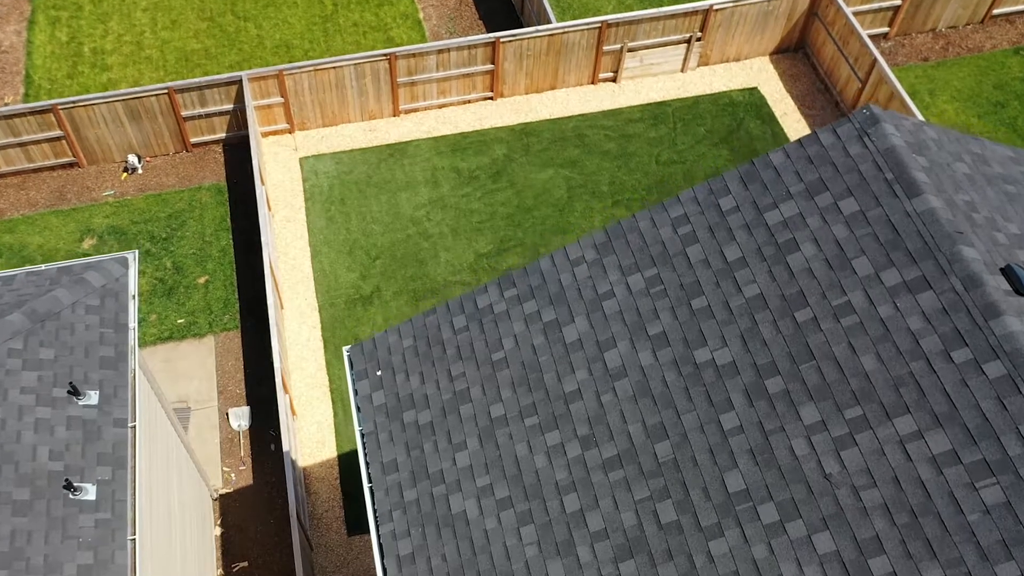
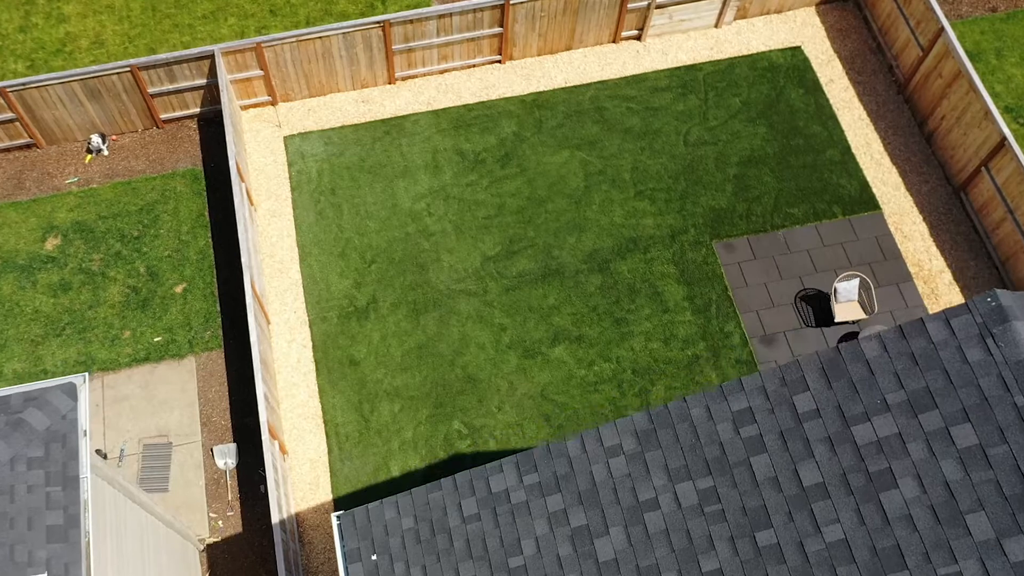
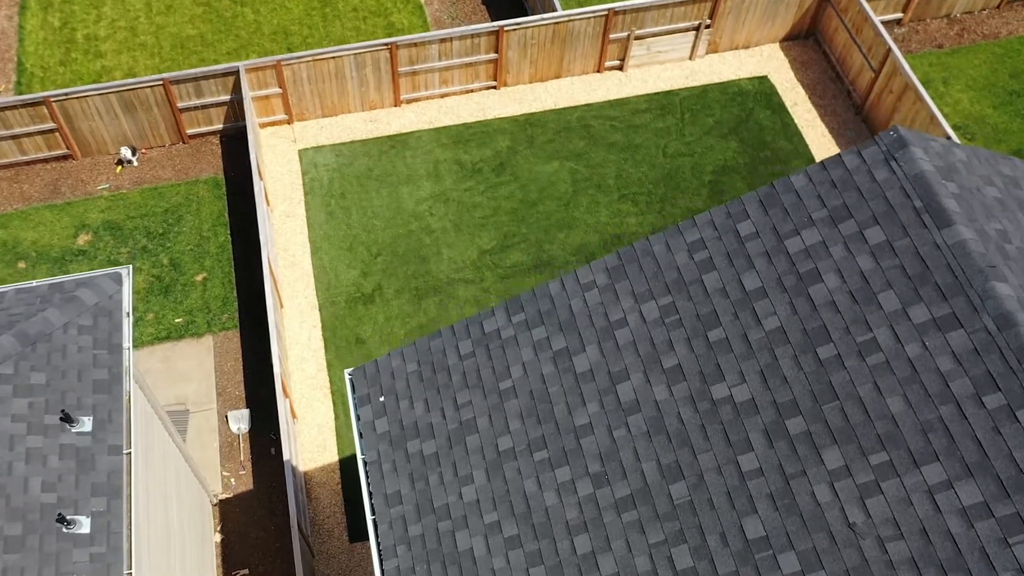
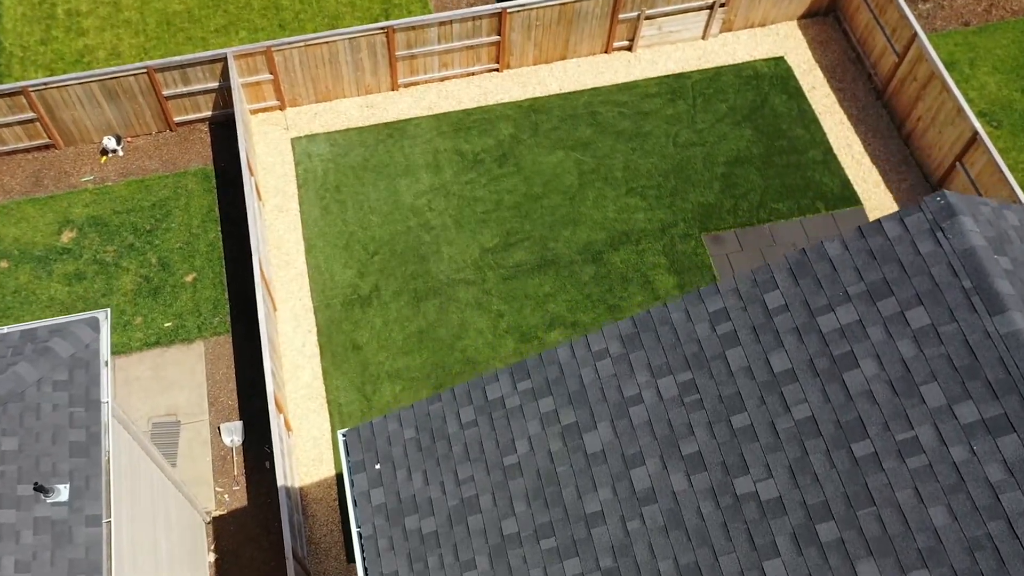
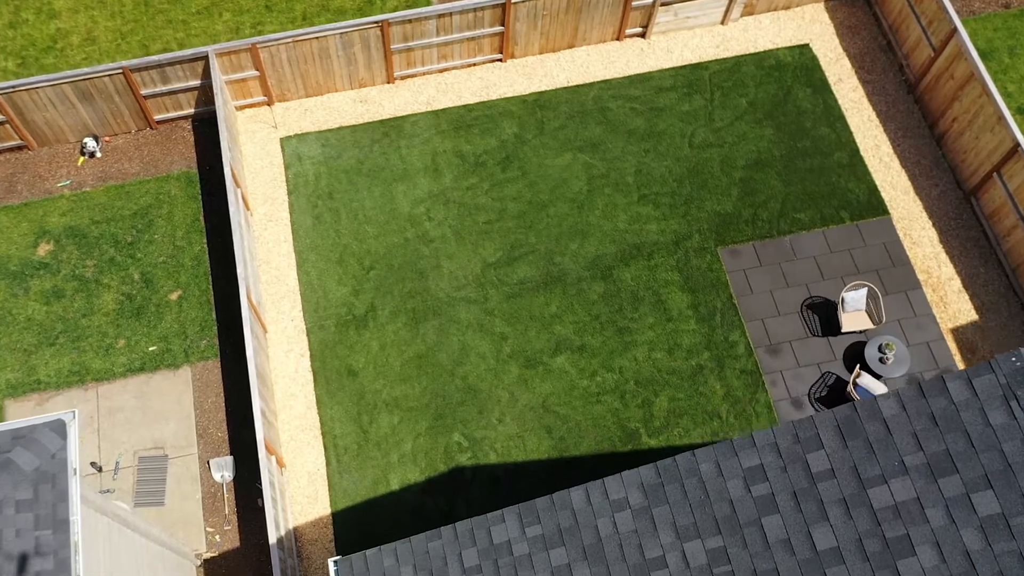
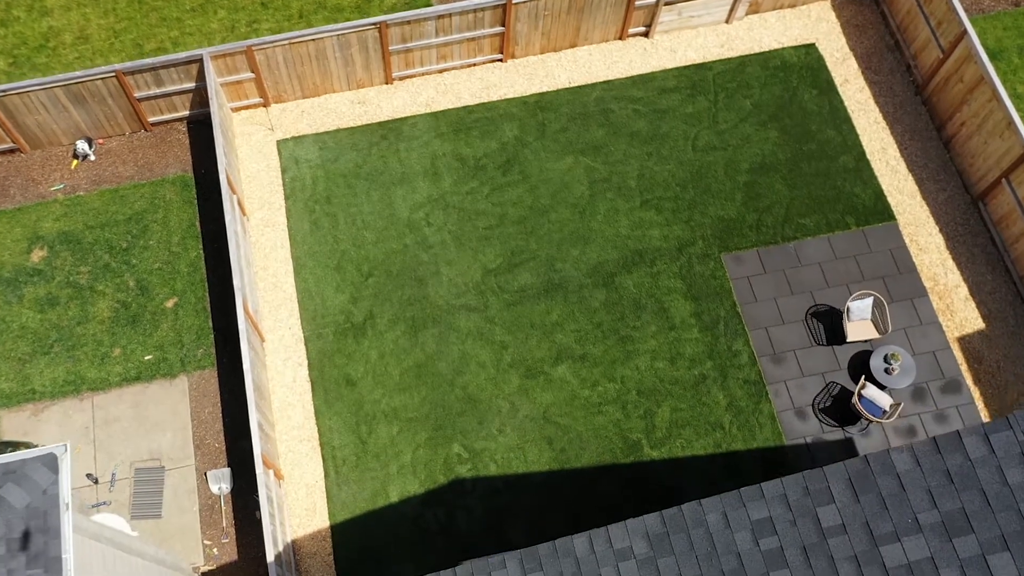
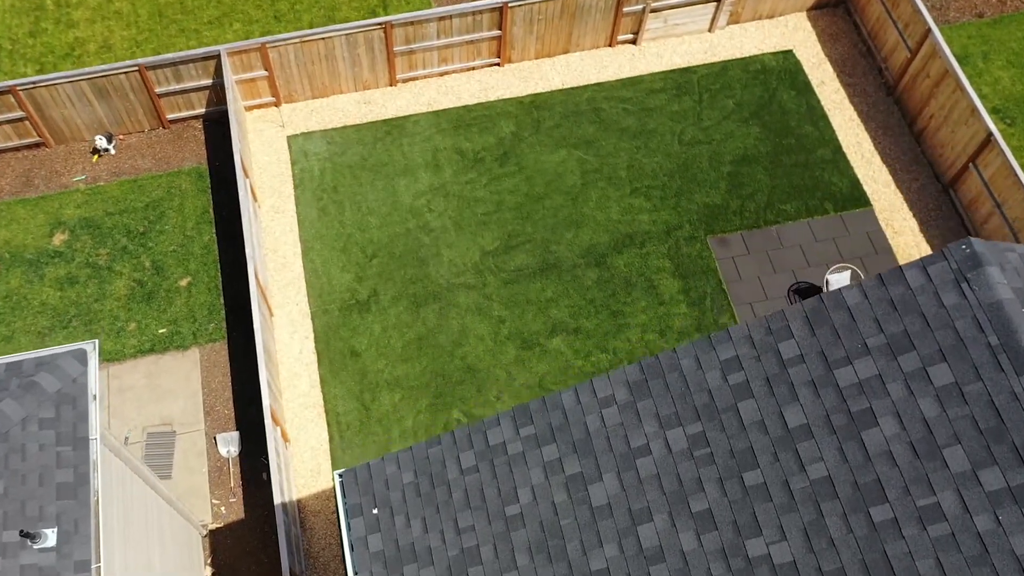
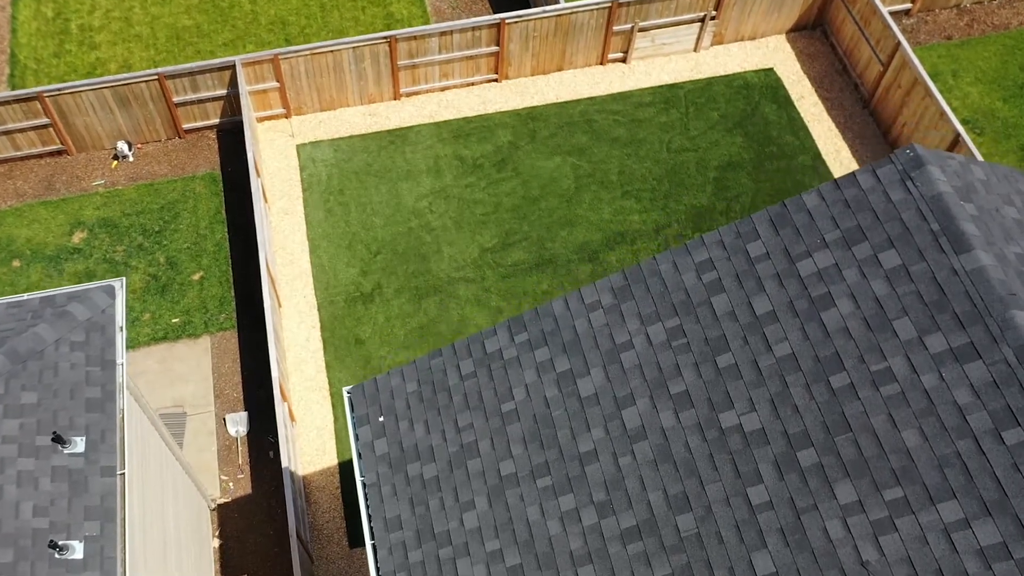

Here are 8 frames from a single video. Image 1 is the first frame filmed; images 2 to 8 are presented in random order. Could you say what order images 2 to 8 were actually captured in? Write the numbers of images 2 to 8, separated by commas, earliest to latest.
3, 8, 4, 7, 2, 5, 6
